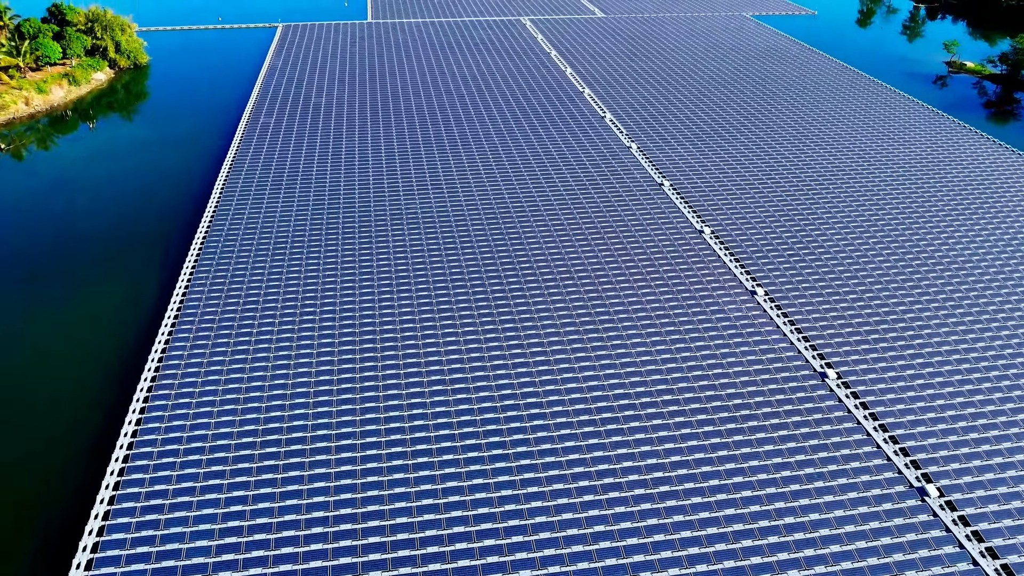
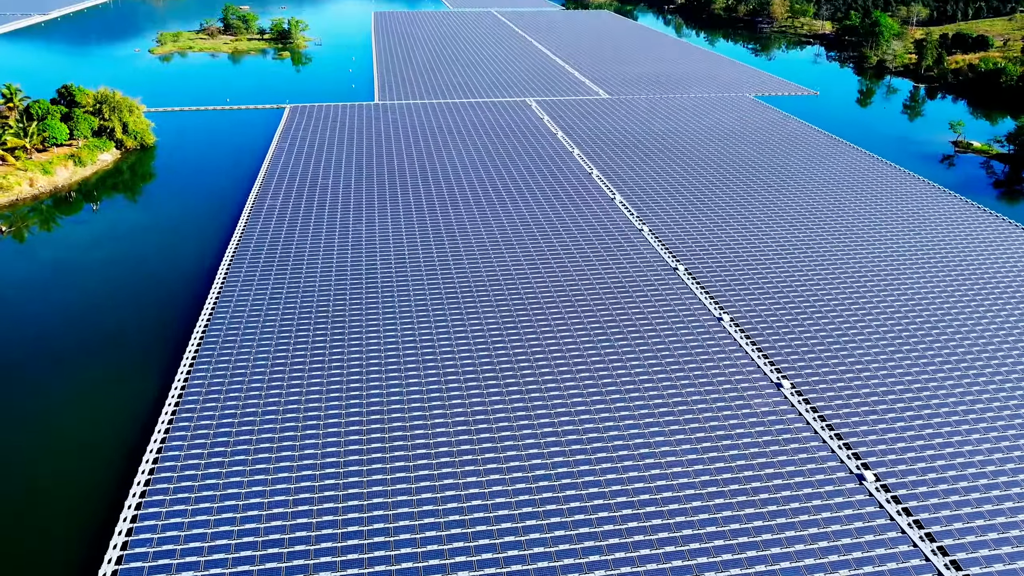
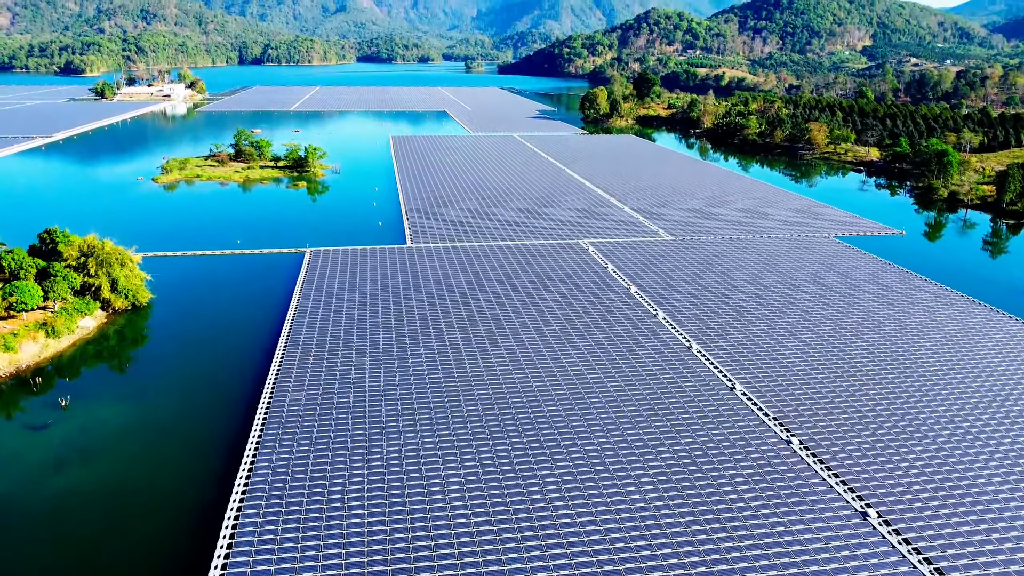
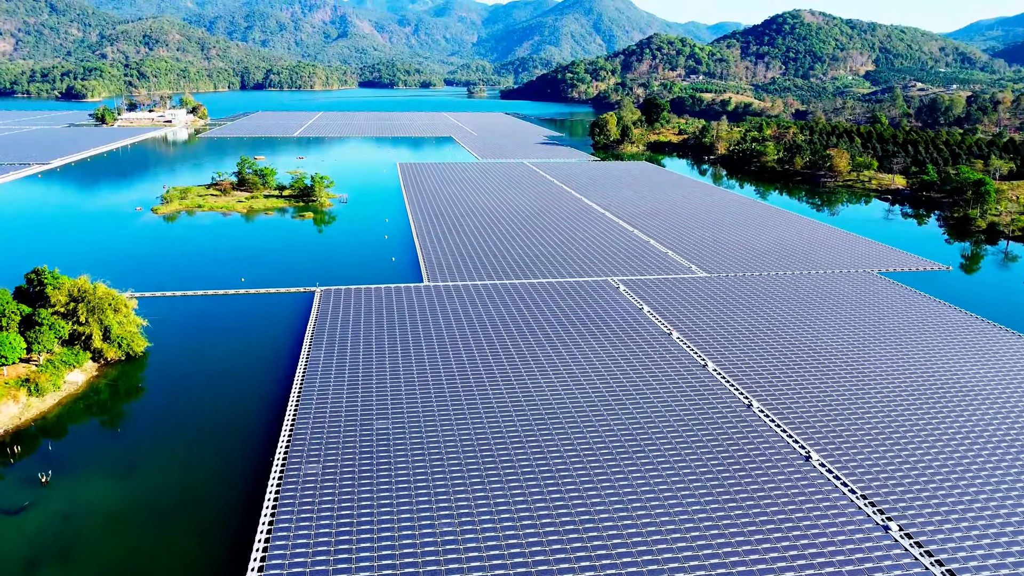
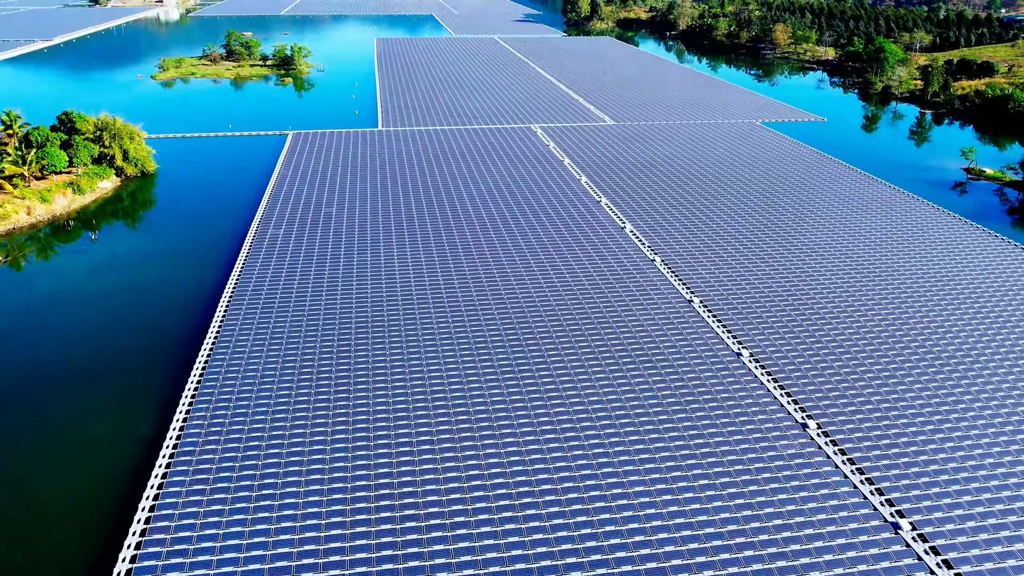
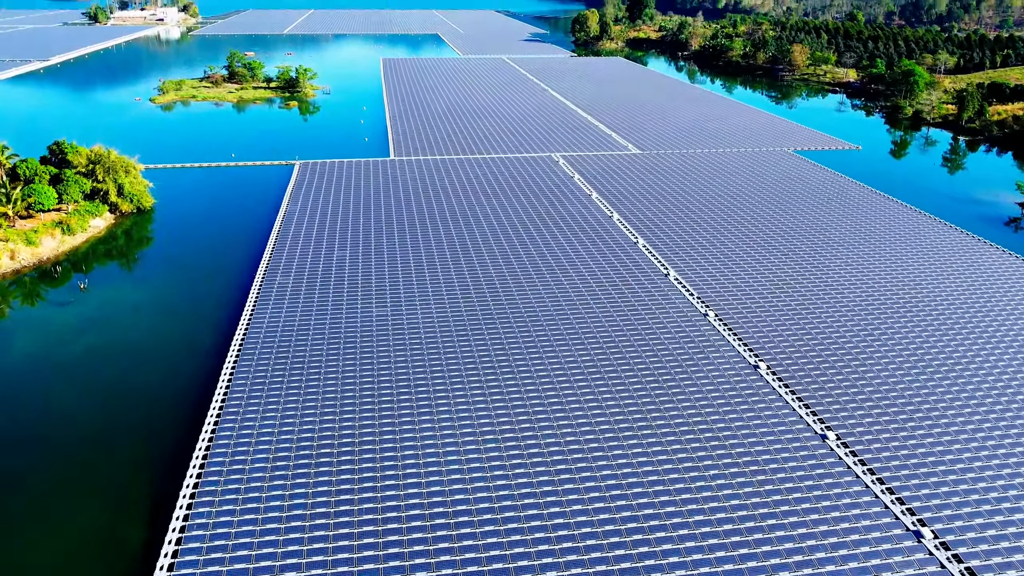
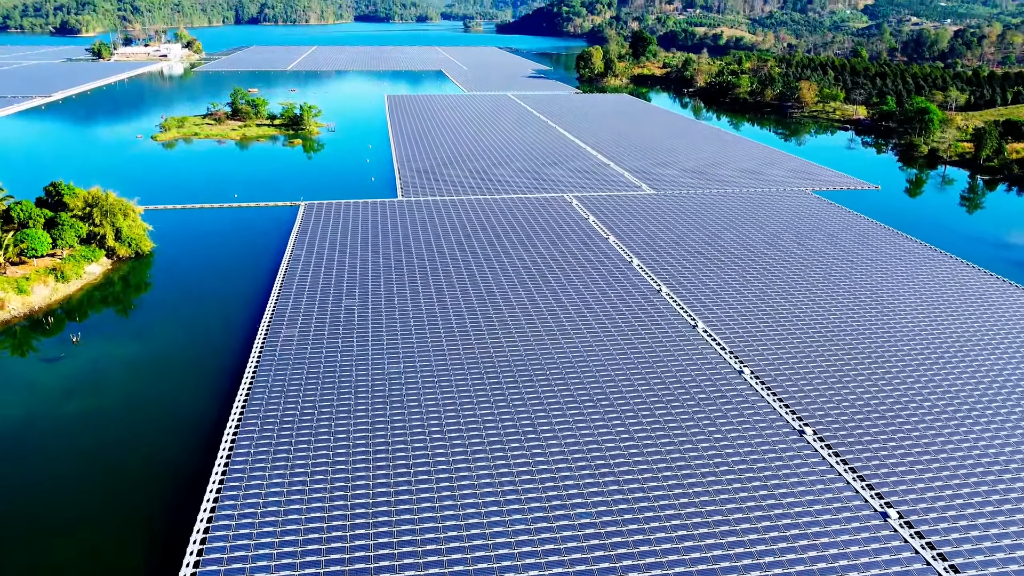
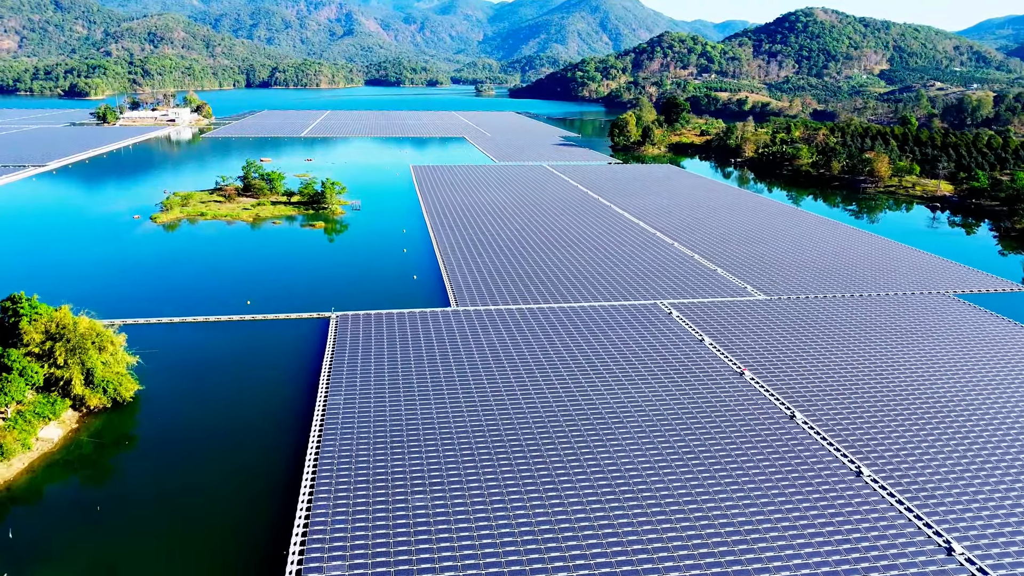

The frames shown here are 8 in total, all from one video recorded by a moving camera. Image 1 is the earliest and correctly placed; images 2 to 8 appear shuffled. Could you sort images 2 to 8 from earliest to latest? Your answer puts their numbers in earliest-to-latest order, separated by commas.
2, 5, 6, 7, 3, 4, 8
